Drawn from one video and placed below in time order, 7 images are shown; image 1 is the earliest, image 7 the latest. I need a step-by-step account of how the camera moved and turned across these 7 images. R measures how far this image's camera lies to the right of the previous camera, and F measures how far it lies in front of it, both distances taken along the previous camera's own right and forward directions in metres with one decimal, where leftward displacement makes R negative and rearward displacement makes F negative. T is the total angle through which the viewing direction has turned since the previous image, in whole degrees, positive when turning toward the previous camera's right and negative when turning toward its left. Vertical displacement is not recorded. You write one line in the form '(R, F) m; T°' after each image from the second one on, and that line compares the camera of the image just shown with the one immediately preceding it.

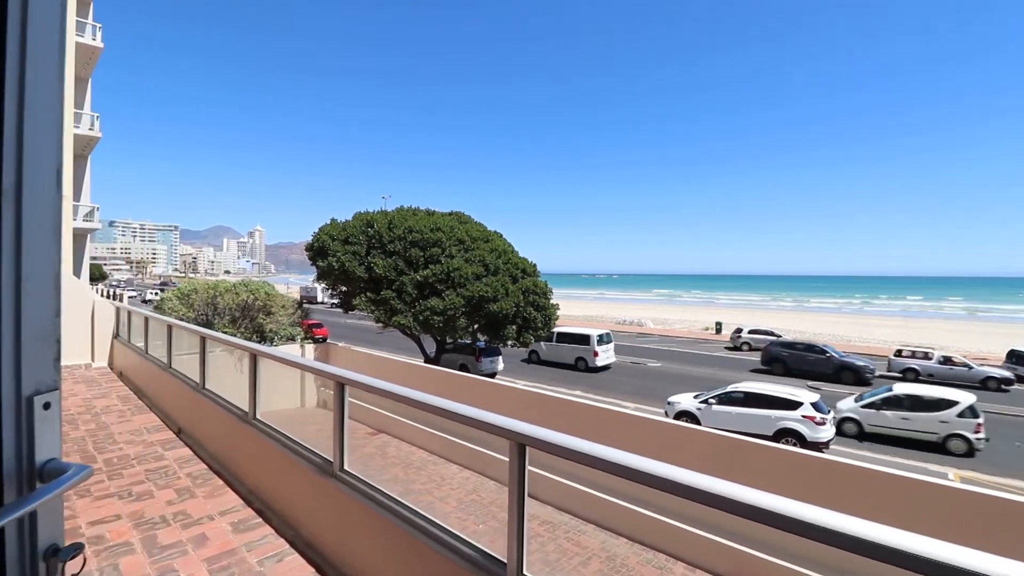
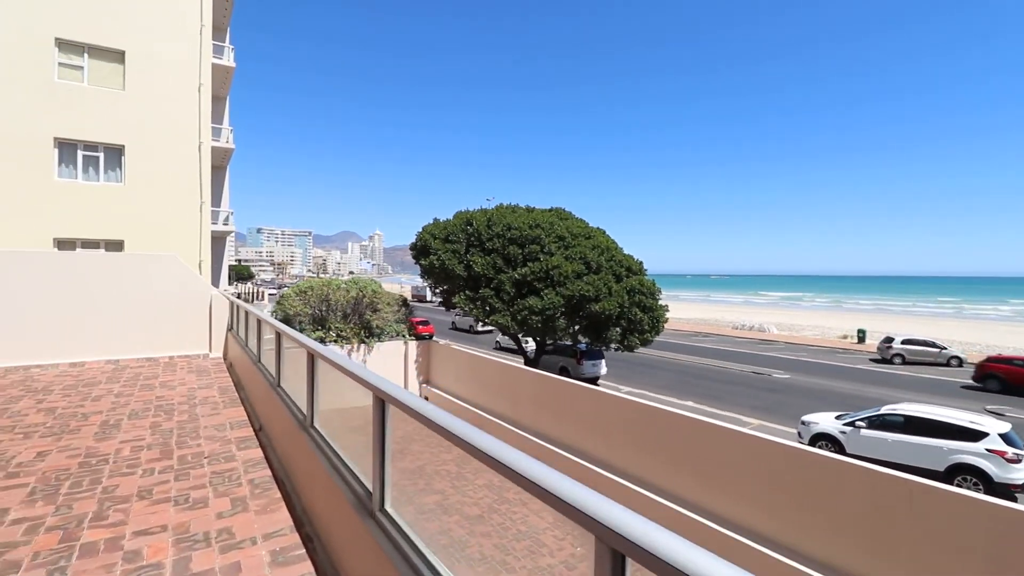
(0.0, +0.8) m; -12°
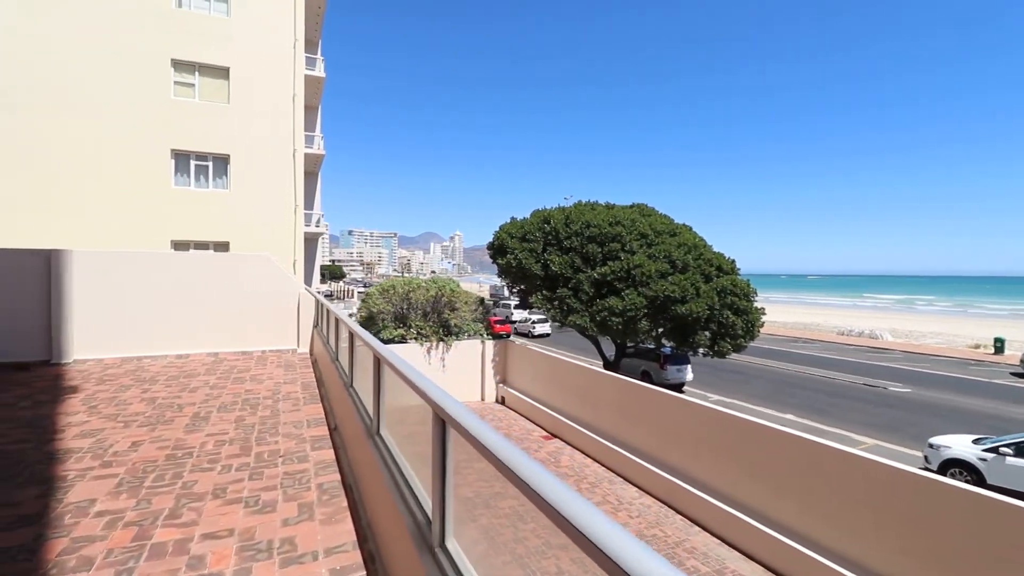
(0.0, +0.4) m; -9°
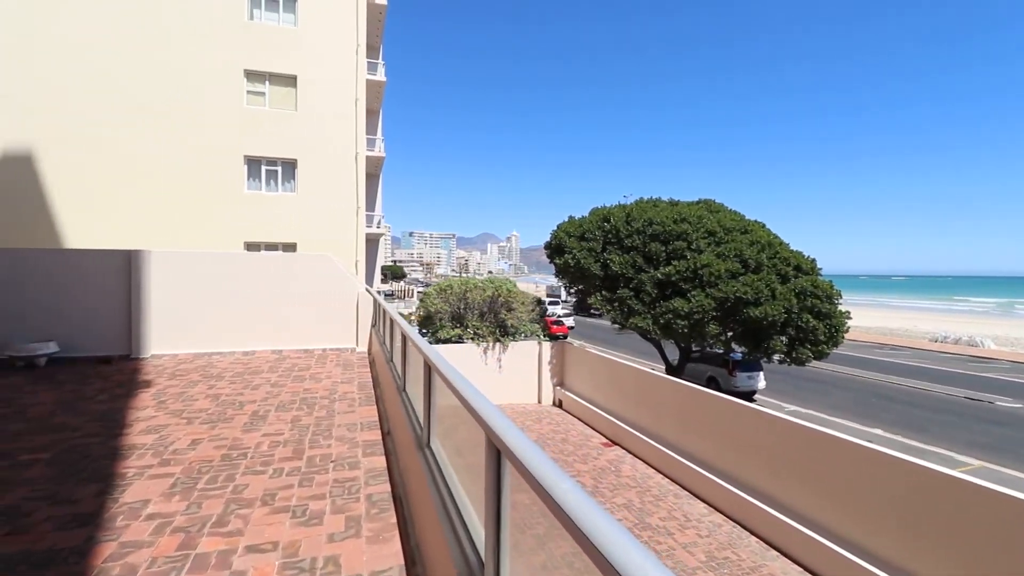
(0.0, +0.3) m; -7°
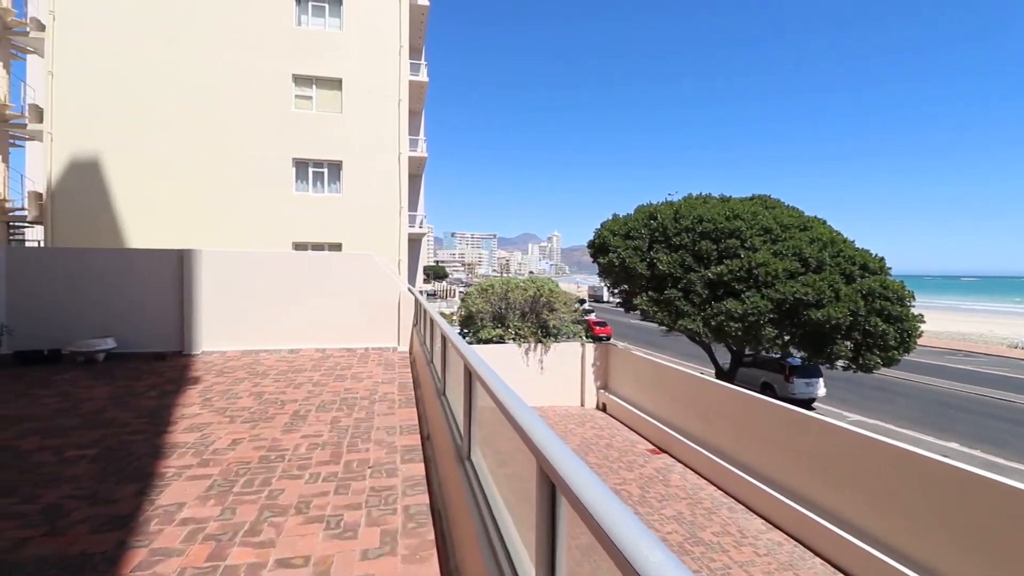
(0.0, +0.3) m; -5°
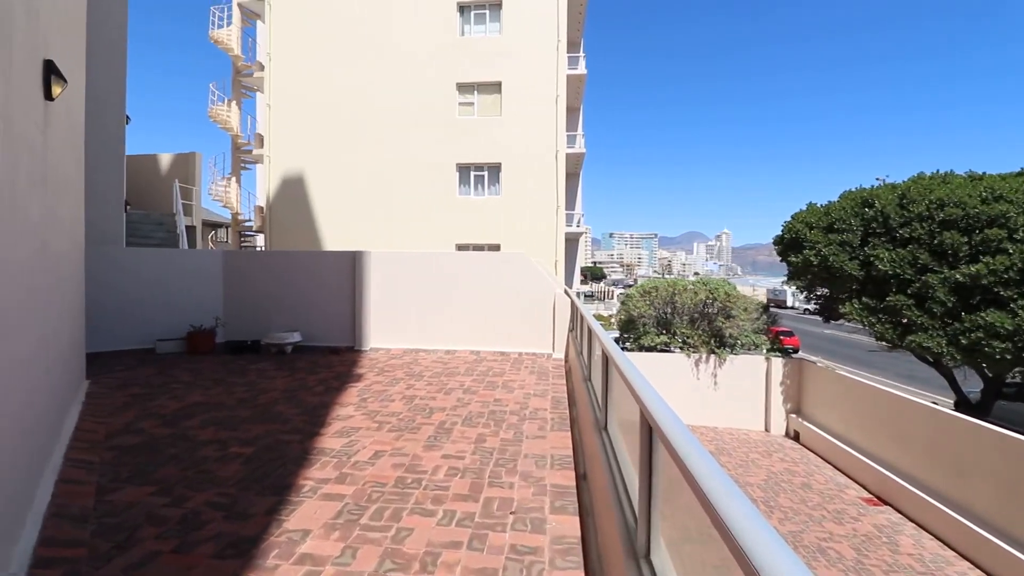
(-0.2, +0.8) m; -18°
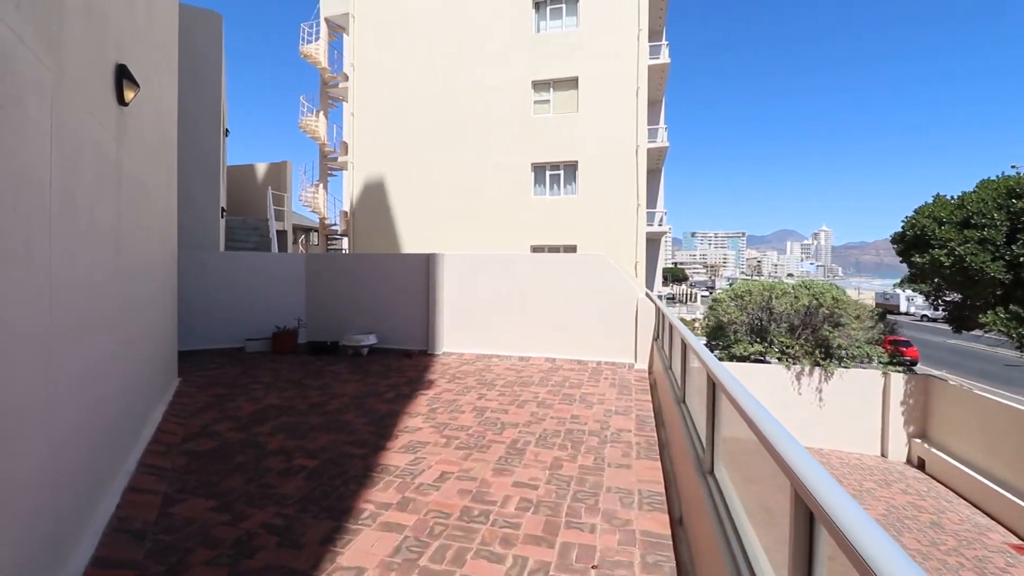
(0.0, +0.4) m; -9°
